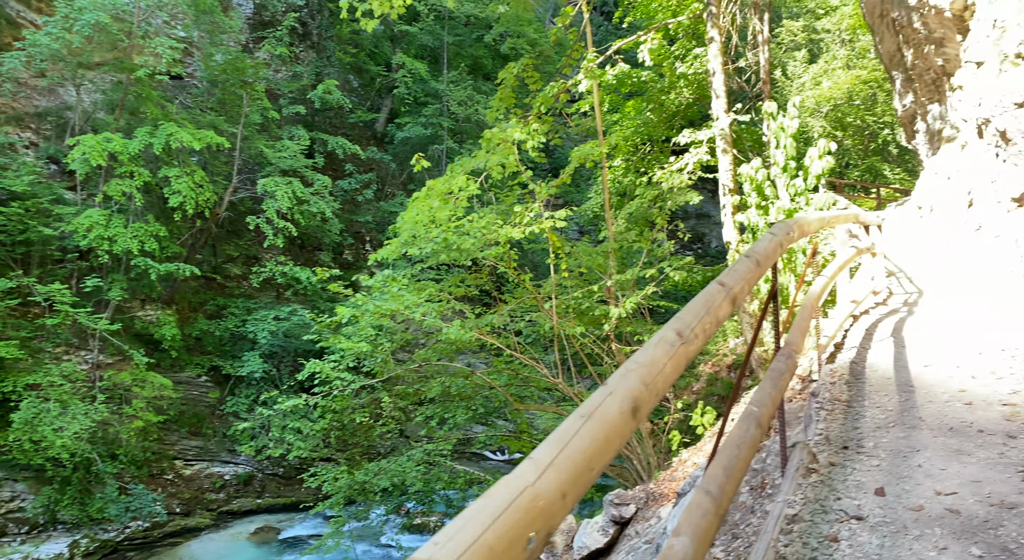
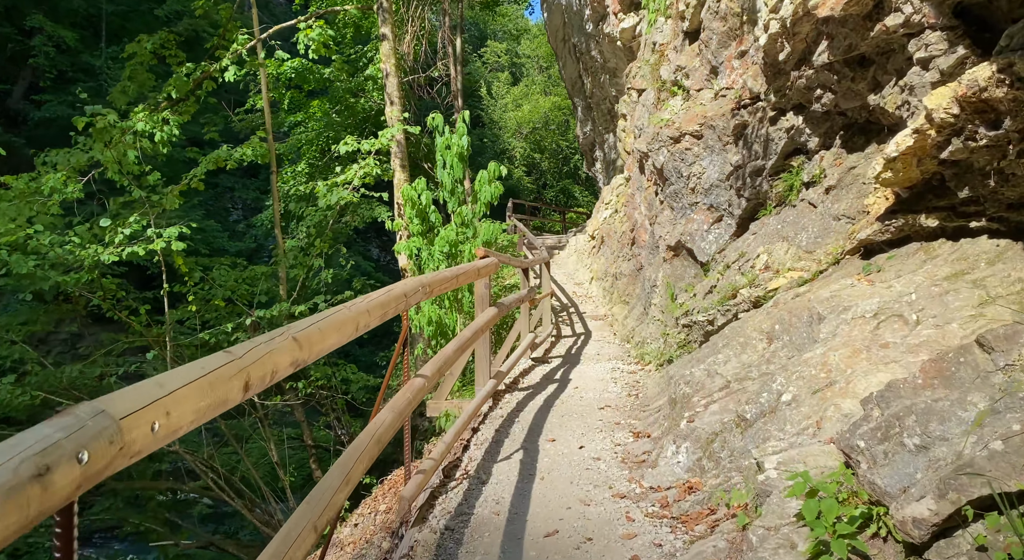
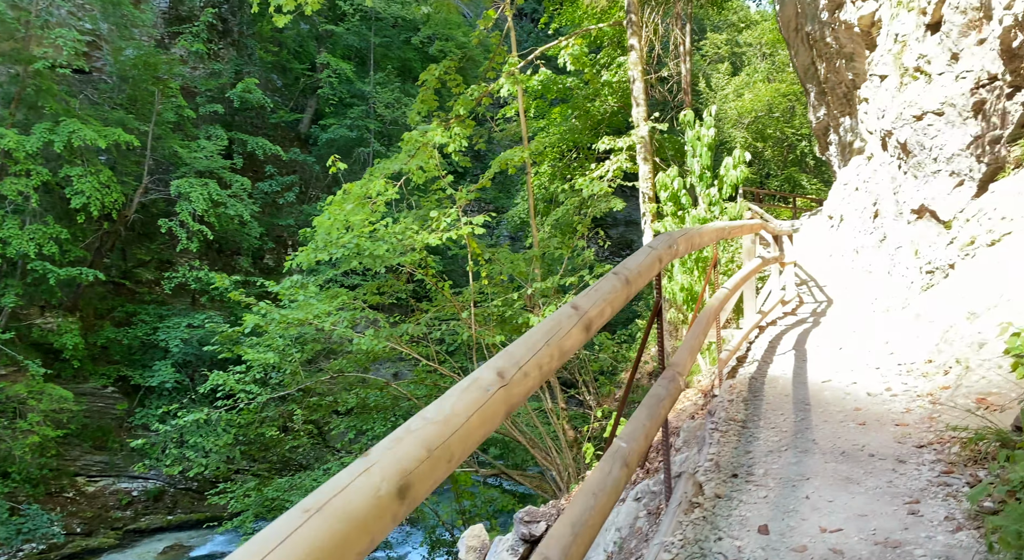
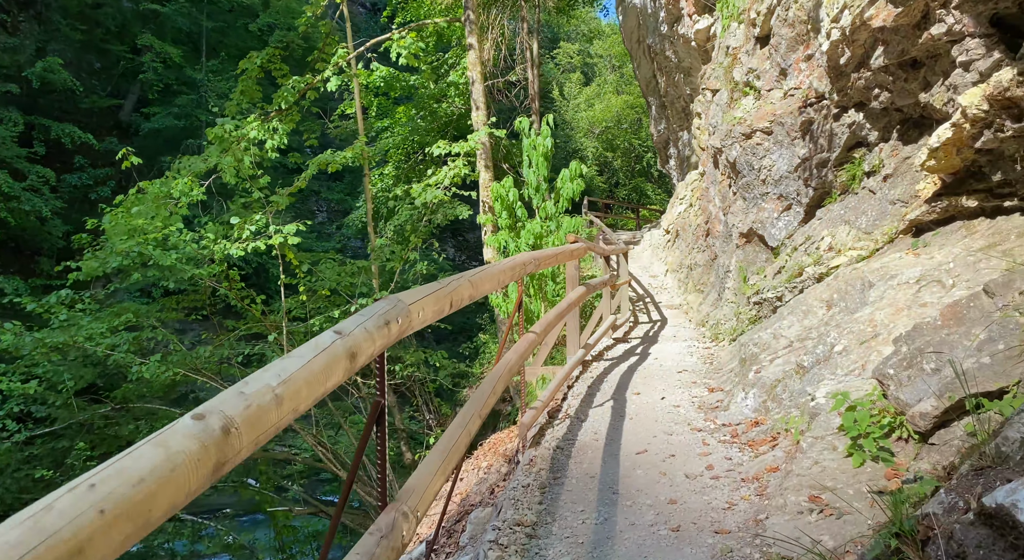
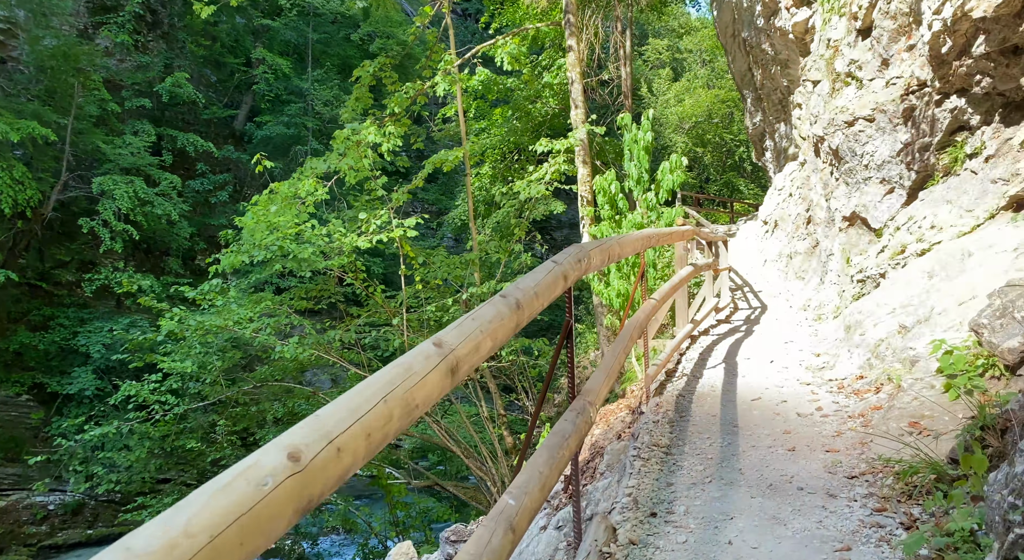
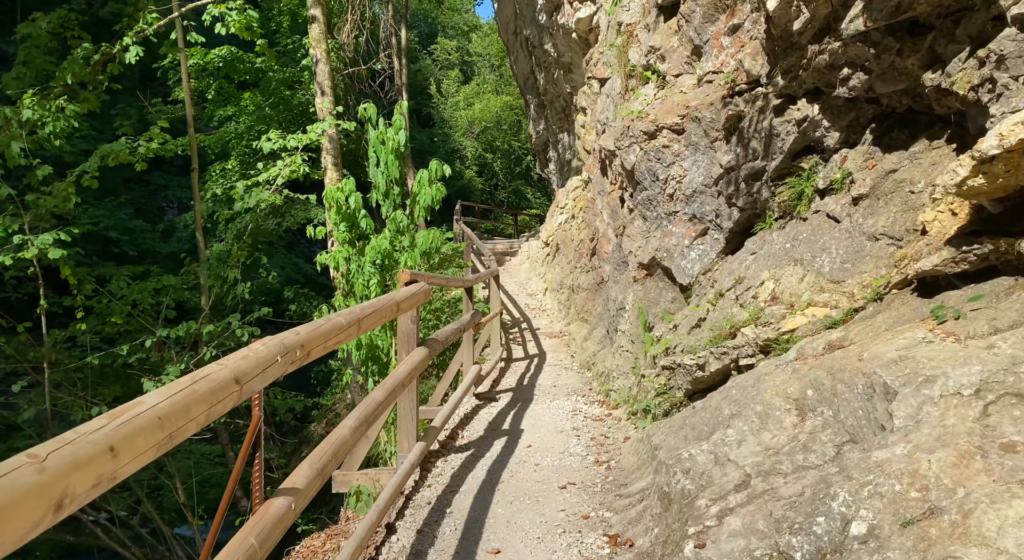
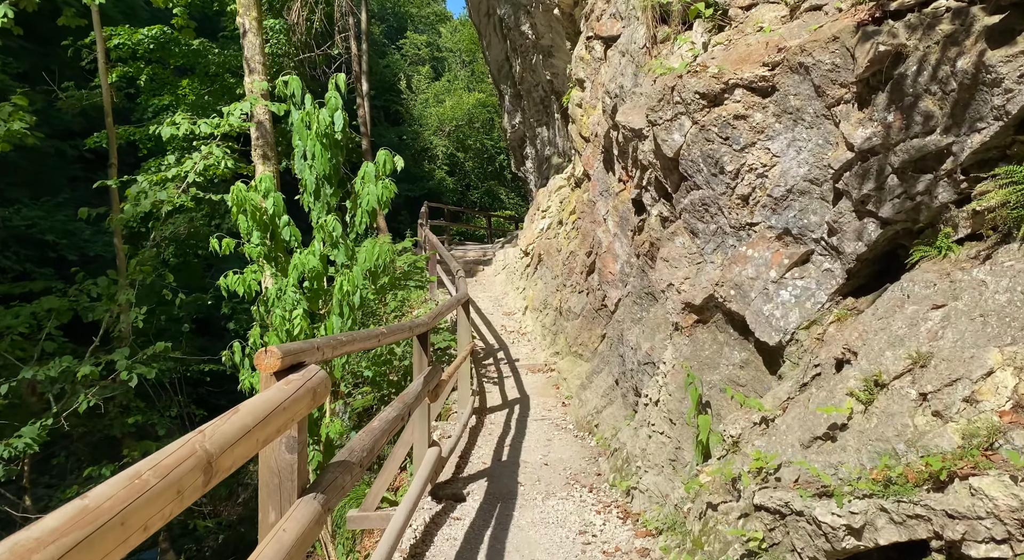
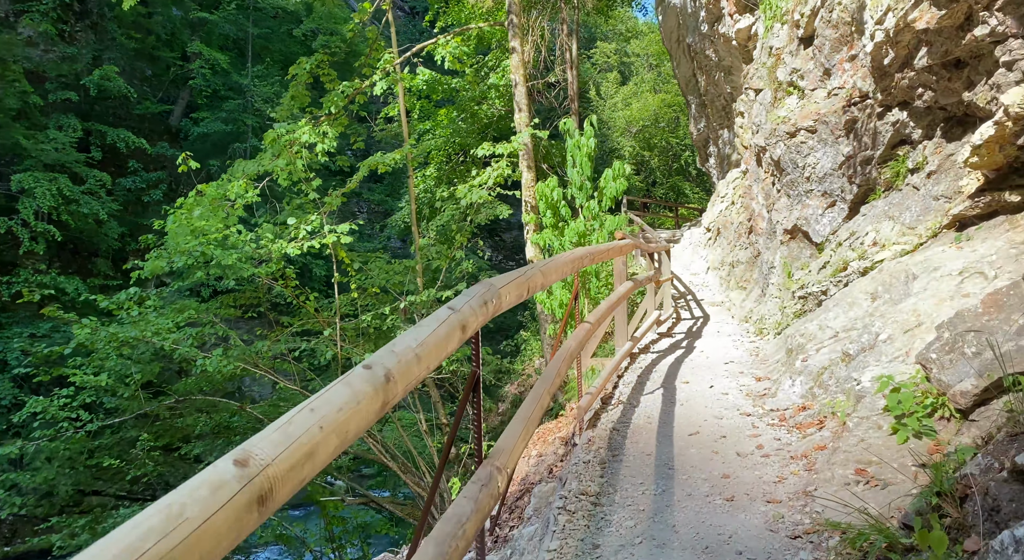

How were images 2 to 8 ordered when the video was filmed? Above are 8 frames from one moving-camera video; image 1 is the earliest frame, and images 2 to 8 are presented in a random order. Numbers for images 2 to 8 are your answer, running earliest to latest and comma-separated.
3, 5, 8, 4, 2, 6, 7
